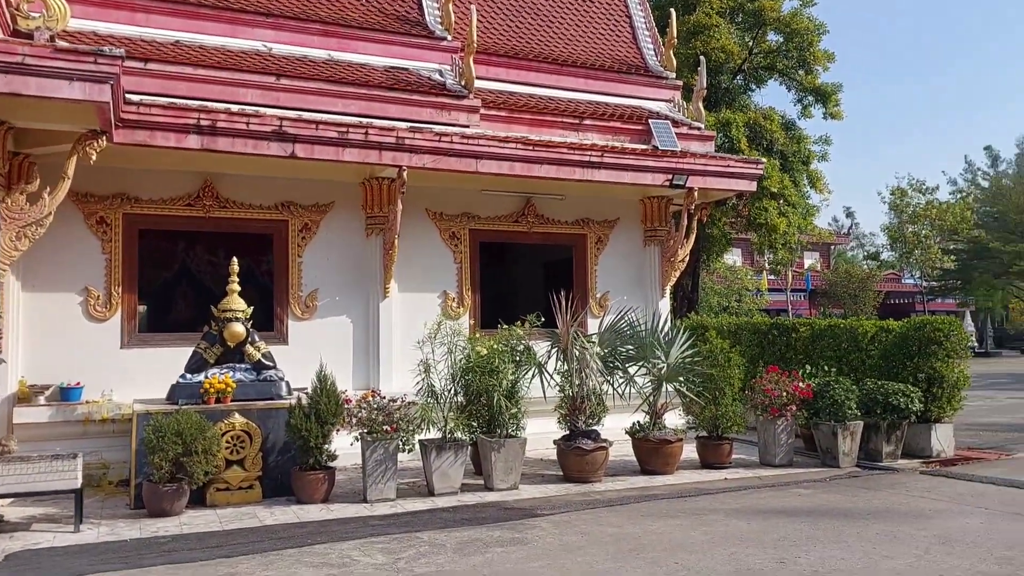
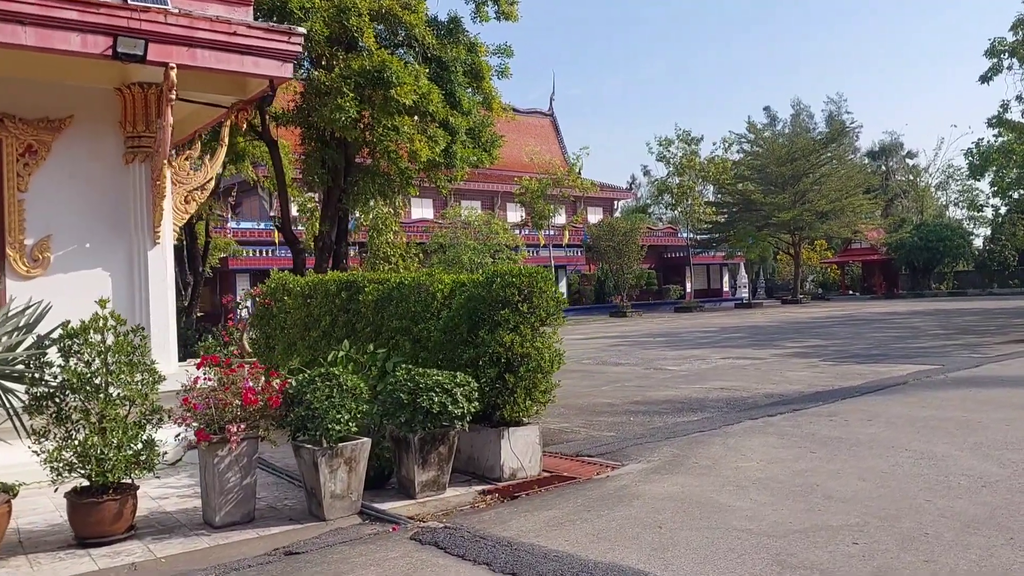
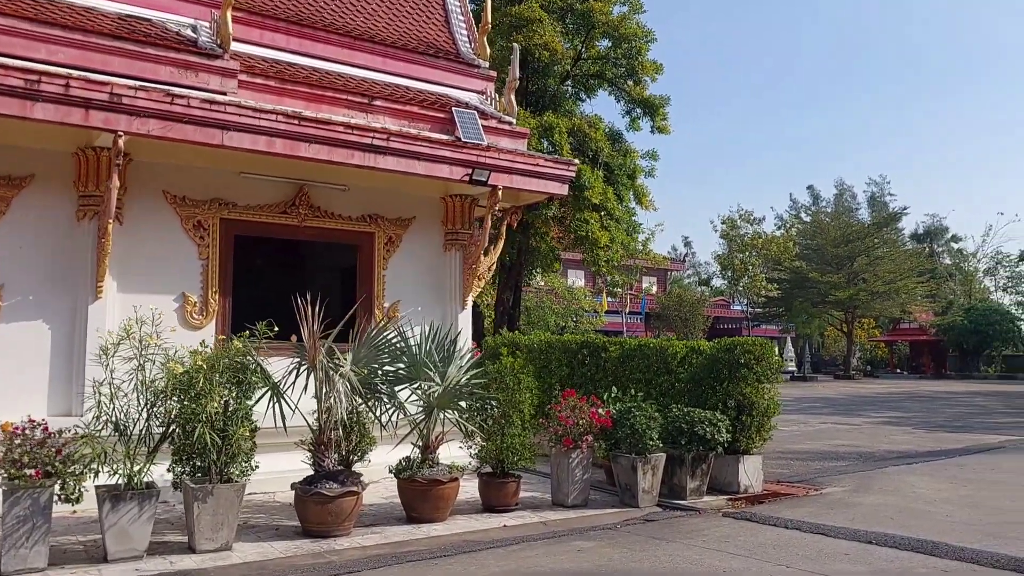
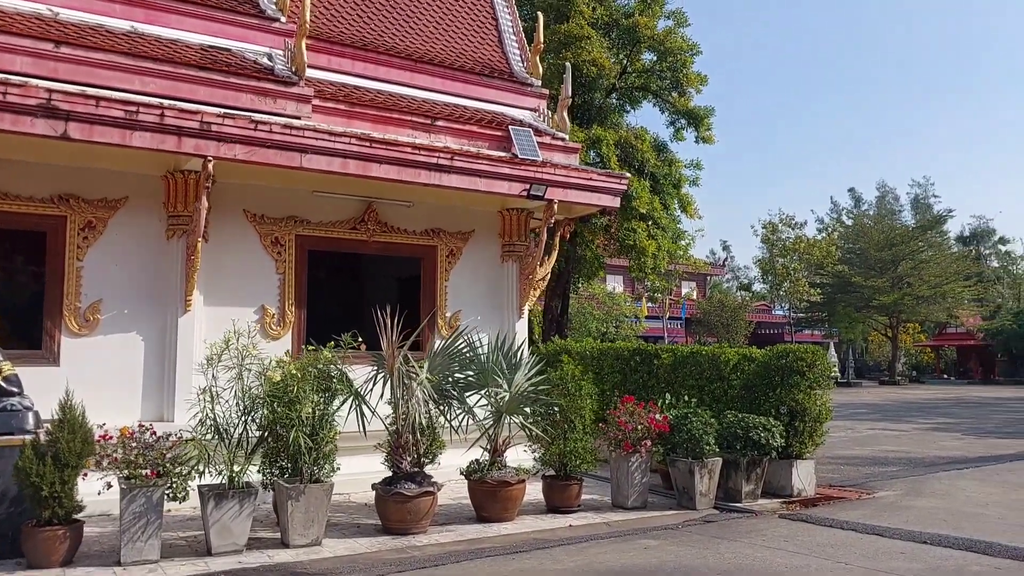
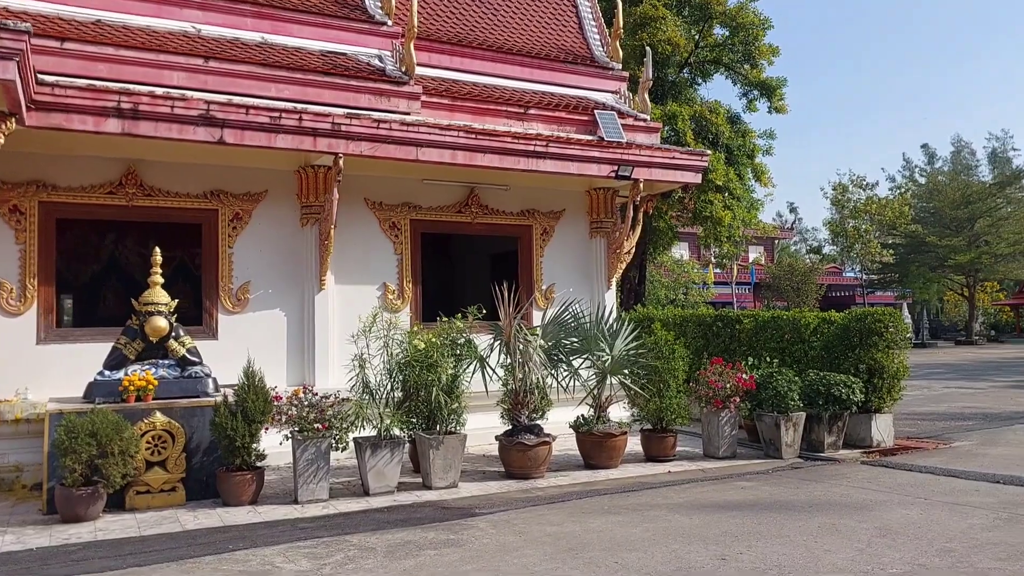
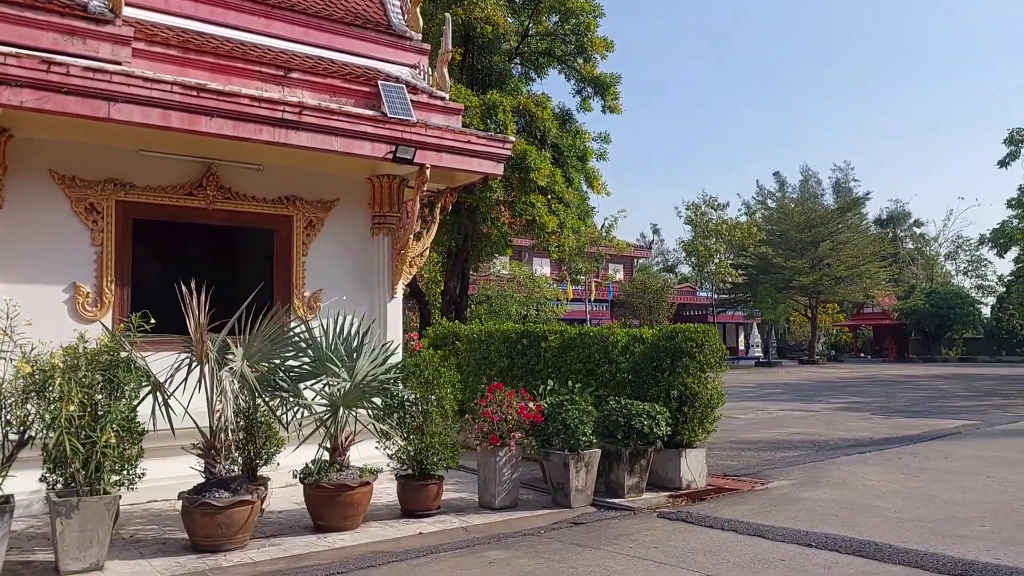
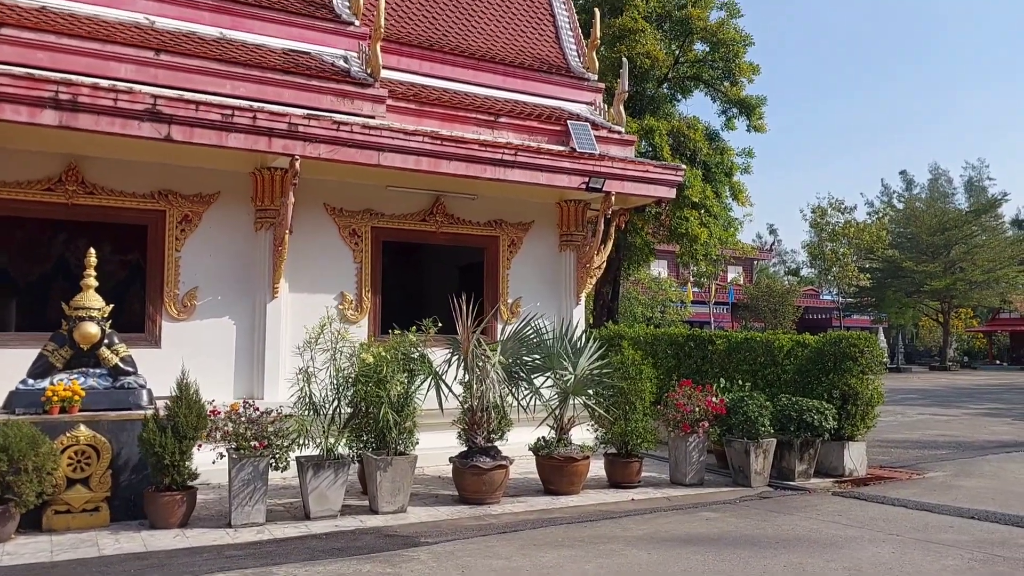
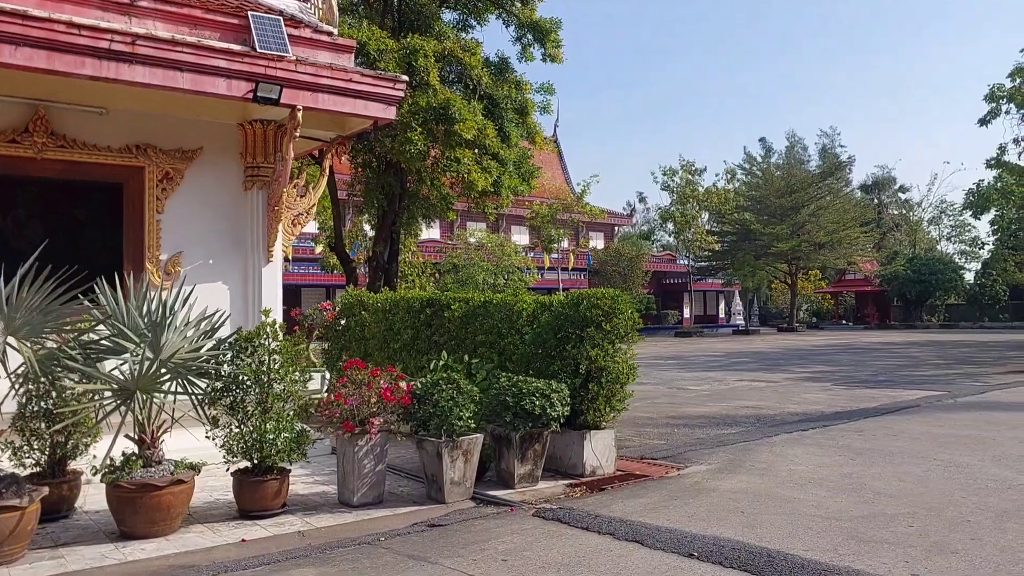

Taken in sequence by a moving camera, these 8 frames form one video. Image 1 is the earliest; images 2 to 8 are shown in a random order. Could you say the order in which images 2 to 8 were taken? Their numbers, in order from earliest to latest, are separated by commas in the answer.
5, 7, 4, 3, 6, 8, 2
